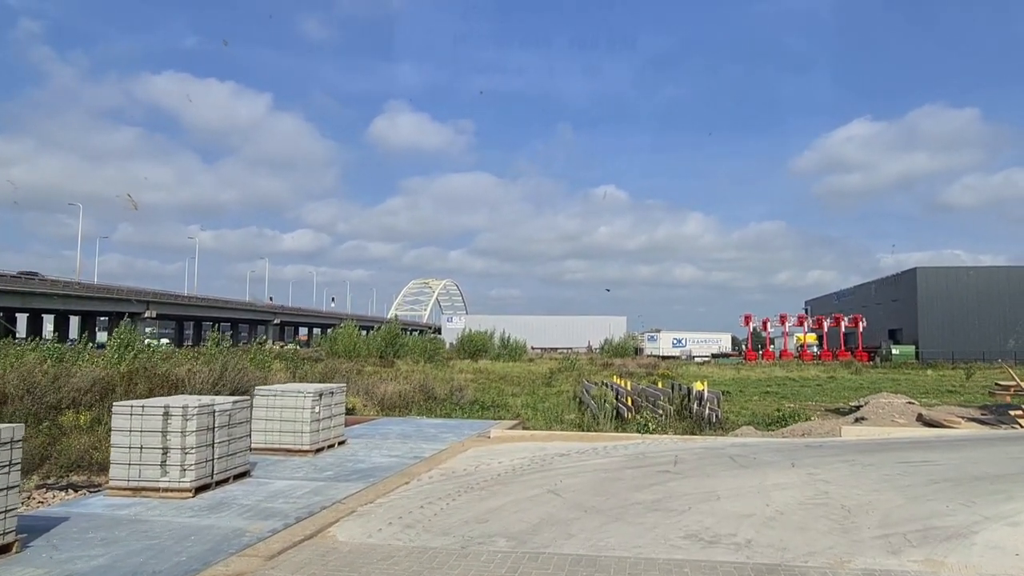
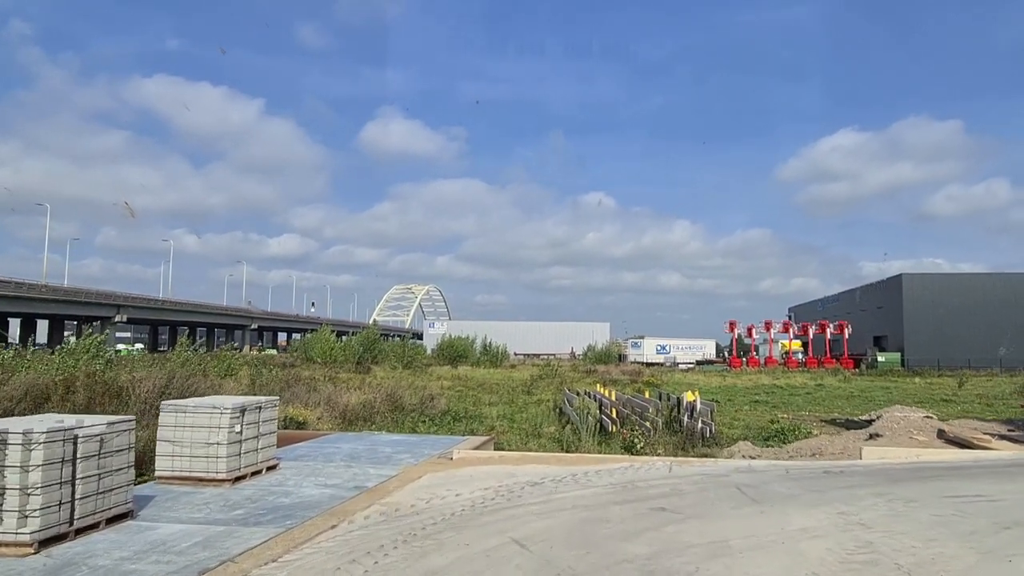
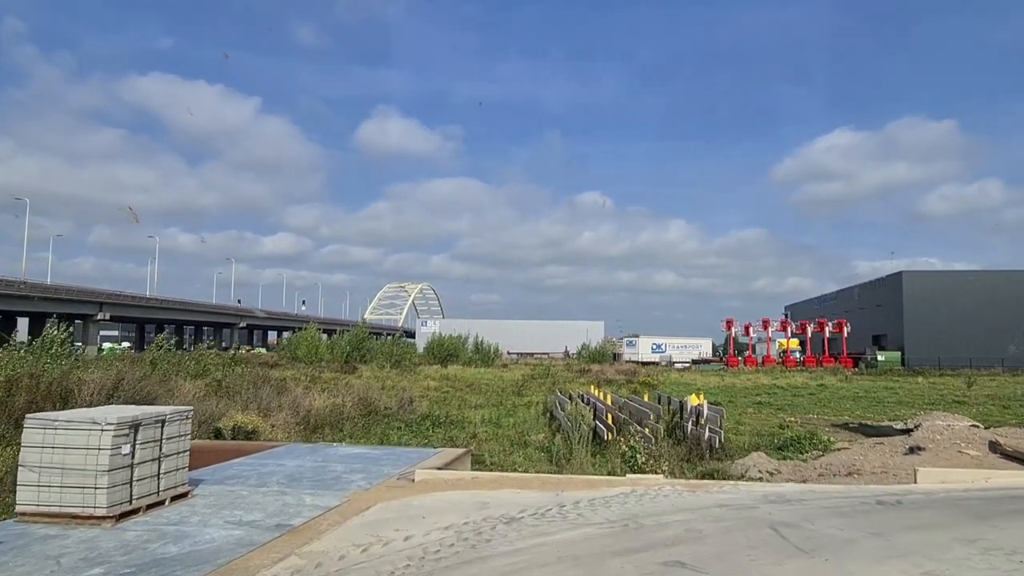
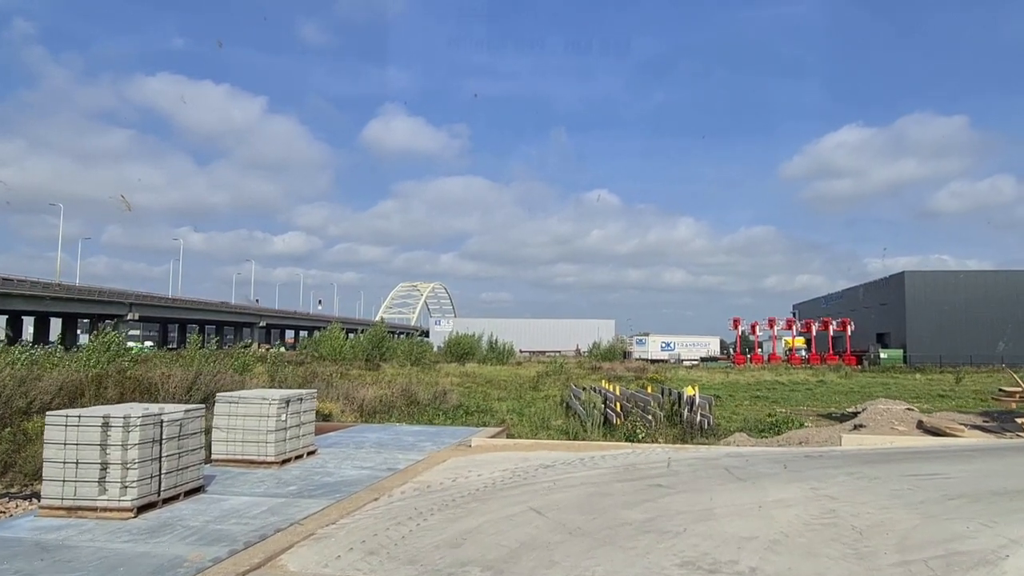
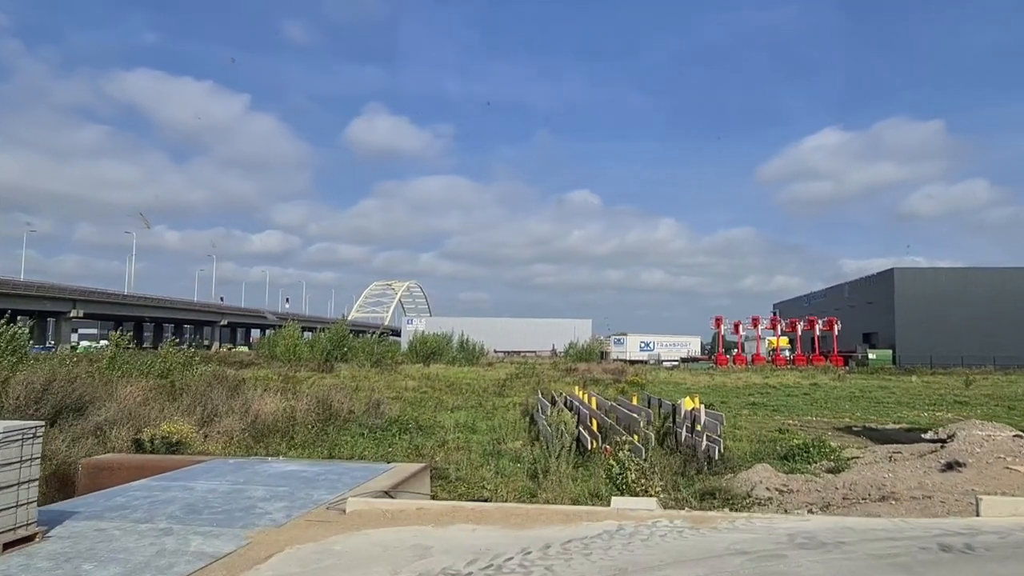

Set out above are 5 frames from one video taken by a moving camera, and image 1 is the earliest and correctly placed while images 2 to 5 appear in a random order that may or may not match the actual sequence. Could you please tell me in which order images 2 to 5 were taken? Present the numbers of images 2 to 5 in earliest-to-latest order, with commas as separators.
4, 2, 3, 5
